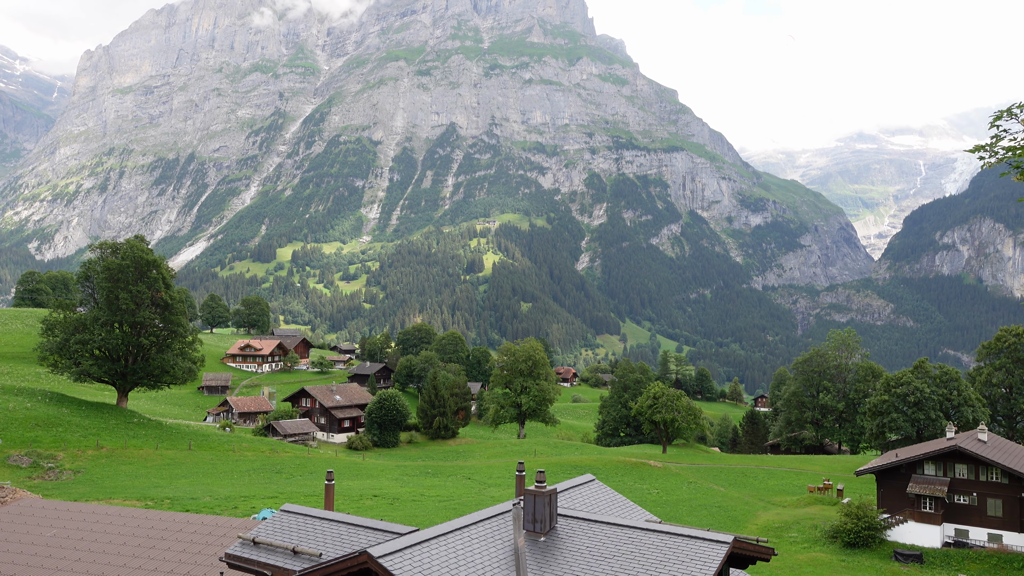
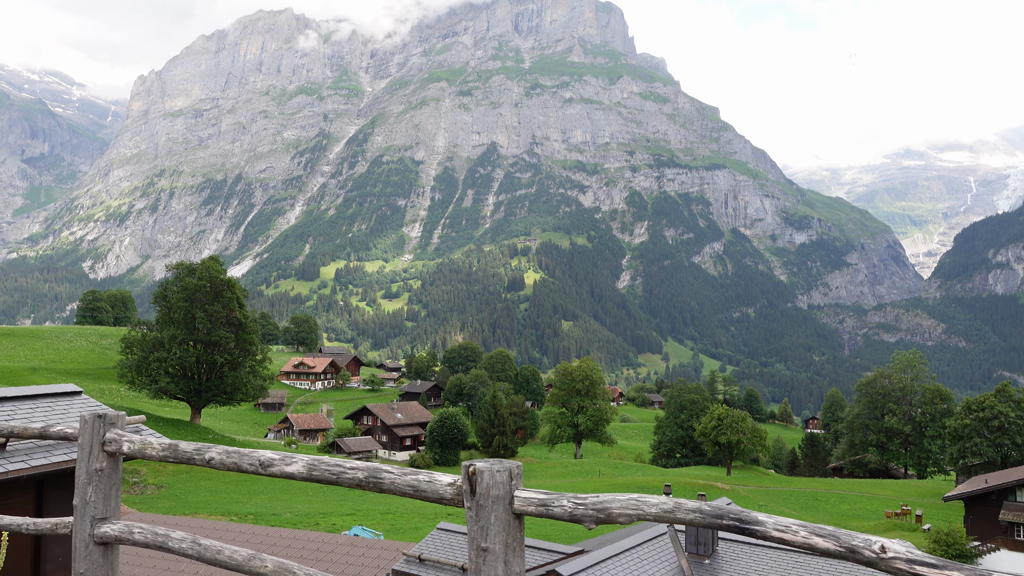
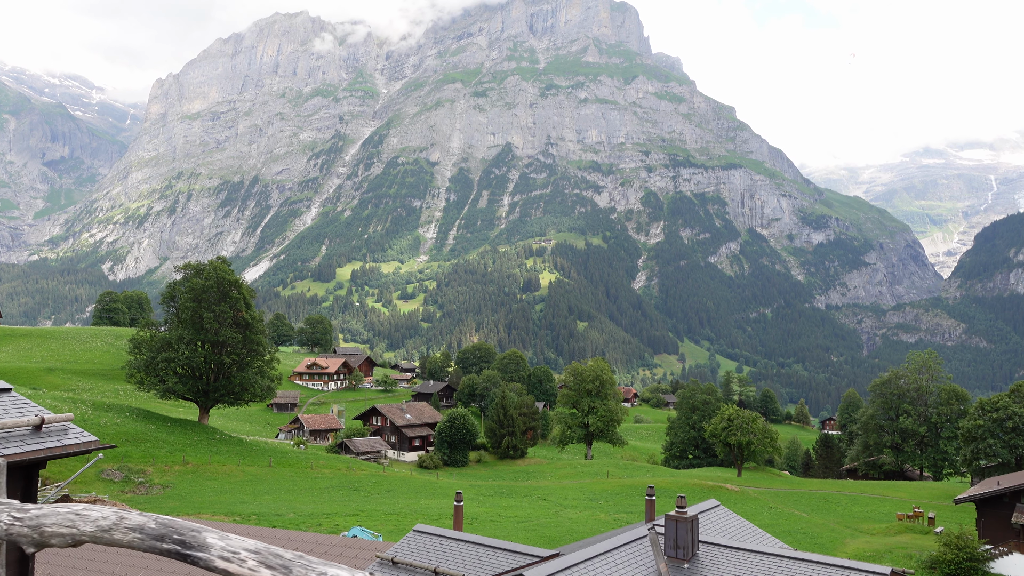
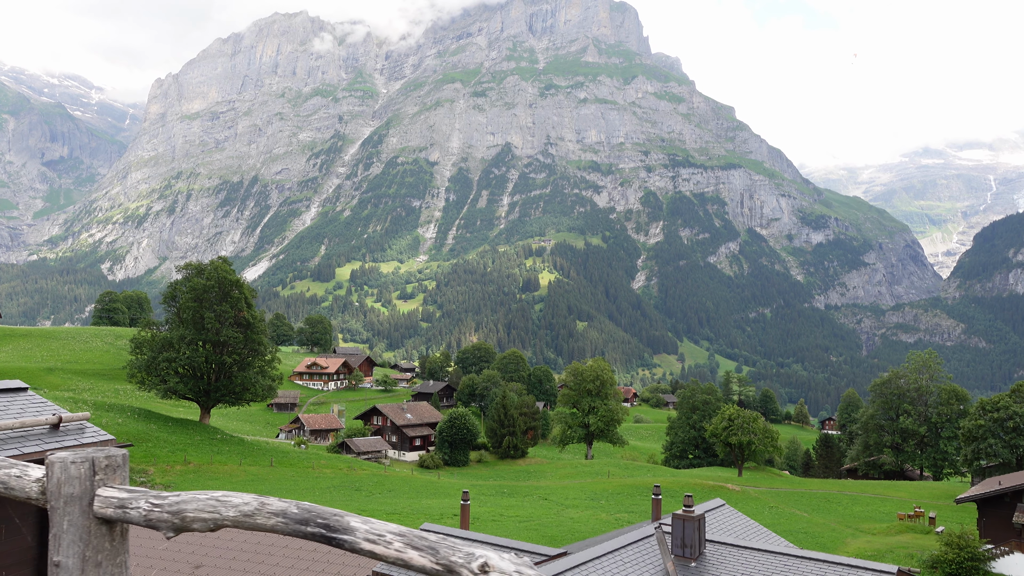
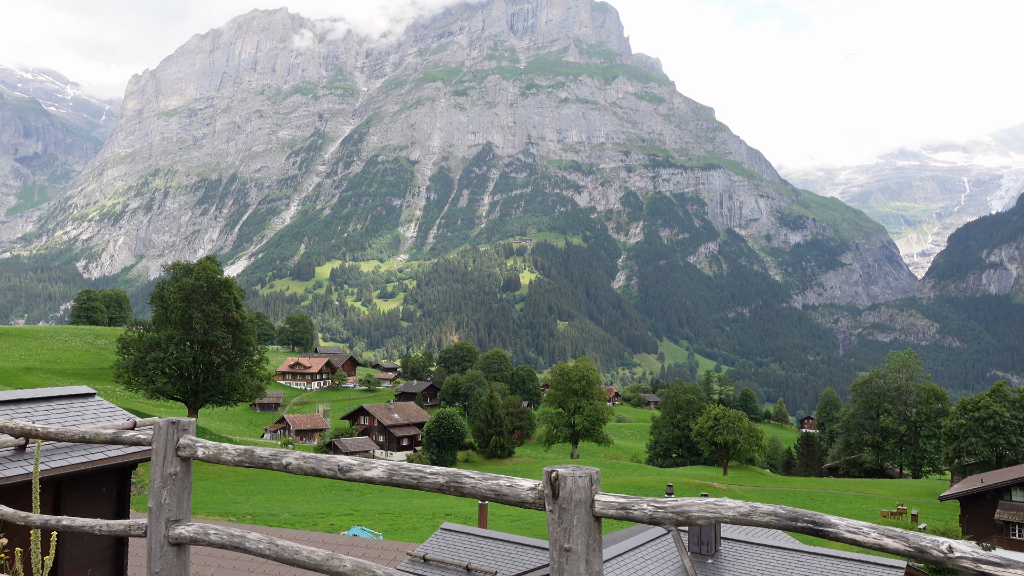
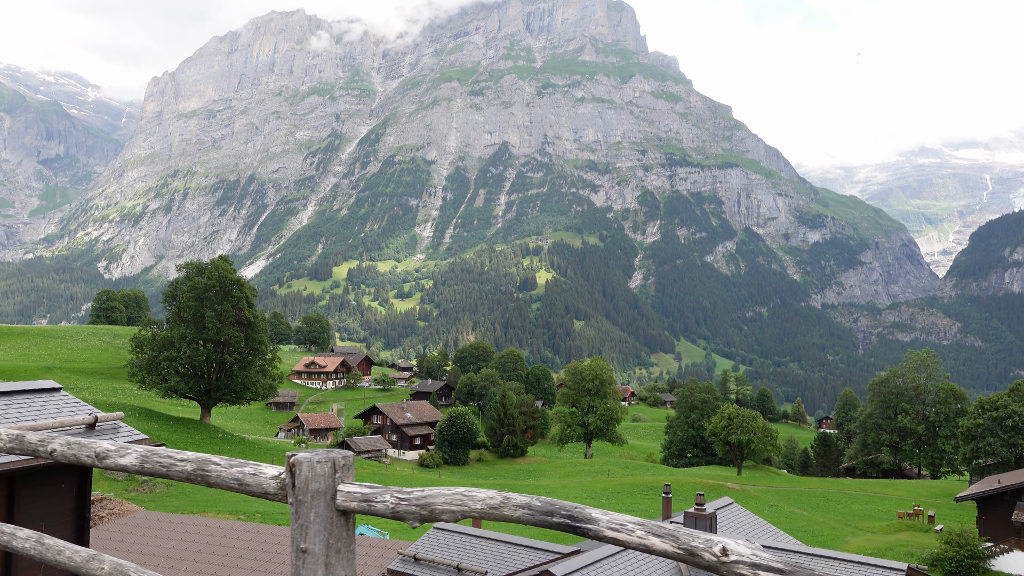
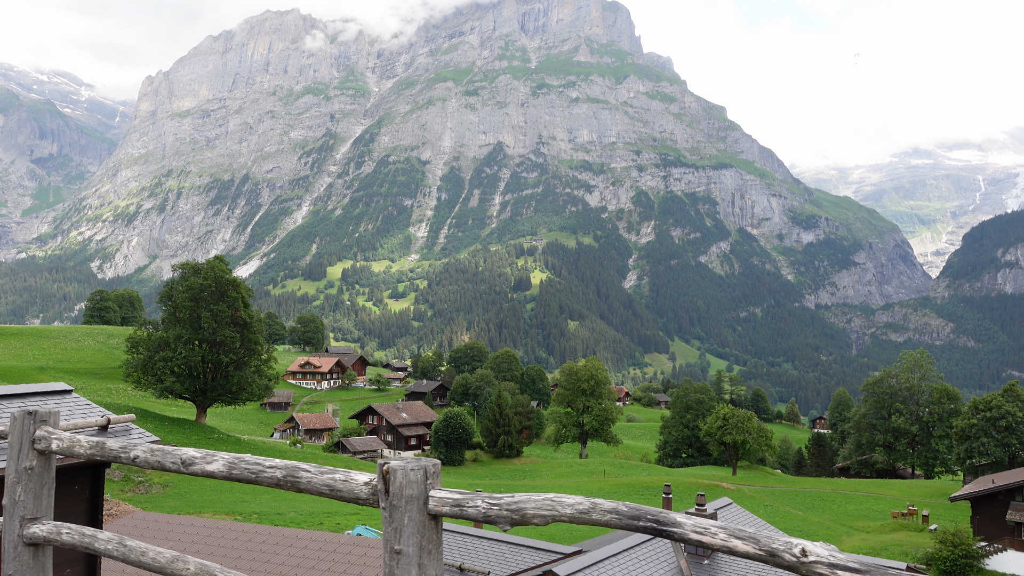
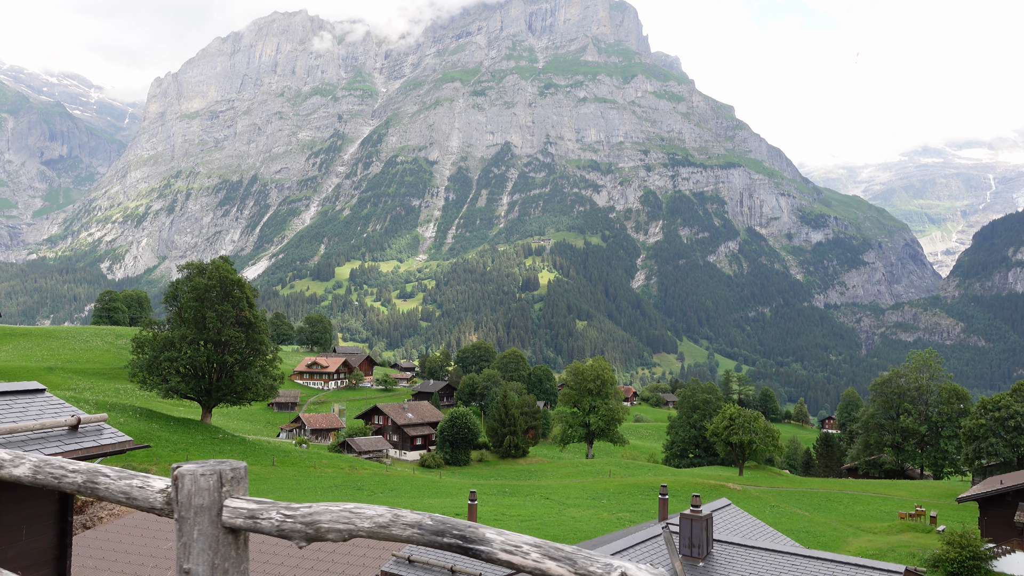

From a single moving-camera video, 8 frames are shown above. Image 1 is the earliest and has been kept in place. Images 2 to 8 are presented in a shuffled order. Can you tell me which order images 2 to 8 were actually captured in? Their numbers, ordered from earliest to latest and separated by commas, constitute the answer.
3, 4, 8, 6, 7, 2, 5
